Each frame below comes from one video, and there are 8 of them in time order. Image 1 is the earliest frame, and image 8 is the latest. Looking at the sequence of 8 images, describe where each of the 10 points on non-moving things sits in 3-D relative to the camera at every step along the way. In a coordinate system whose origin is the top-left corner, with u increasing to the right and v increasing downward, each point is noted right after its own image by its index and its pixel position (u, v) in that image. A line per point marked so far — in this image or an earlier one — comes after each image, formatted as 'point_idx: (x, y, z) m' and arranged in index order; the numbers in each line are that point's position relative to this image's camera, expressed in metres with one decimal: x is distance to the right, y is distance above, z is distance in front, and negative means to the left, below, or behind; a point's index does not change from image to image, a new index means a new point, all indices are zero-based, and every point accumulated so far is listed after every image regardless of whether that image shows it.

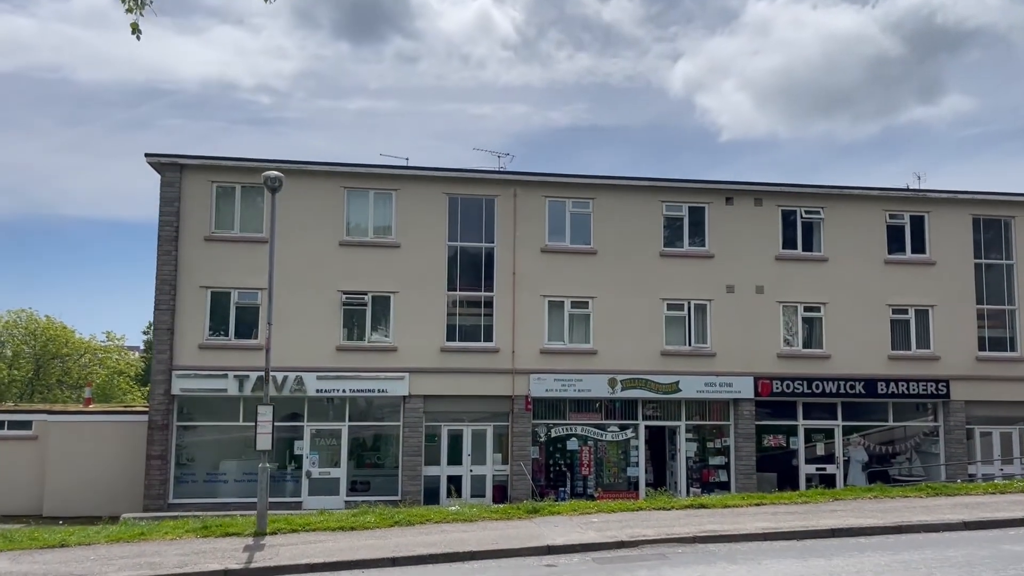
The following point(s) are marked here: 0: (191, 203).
0: (-7.6, +2.0, +19.5) m
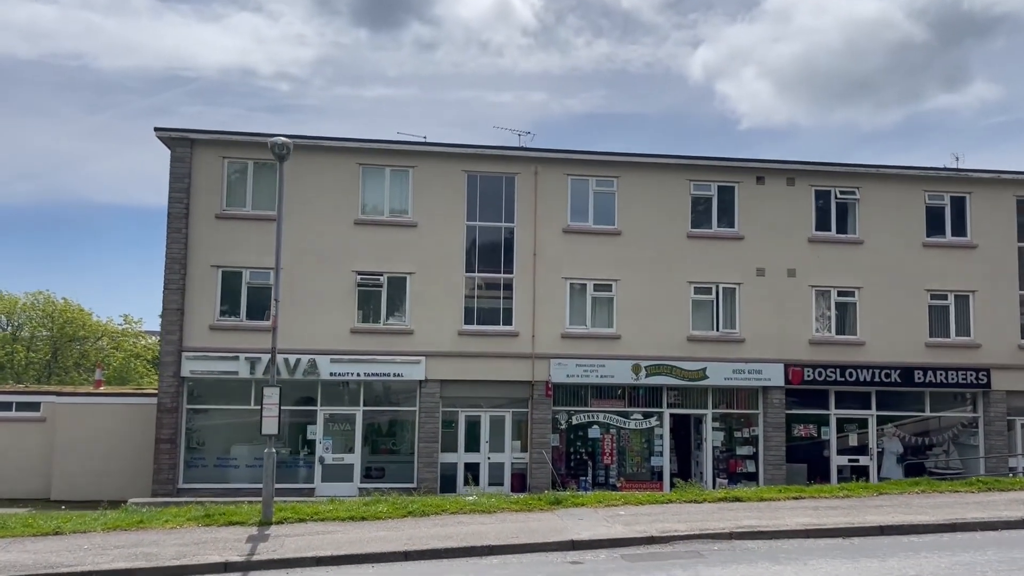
0: (-7.1, +2.5, +18.9) m
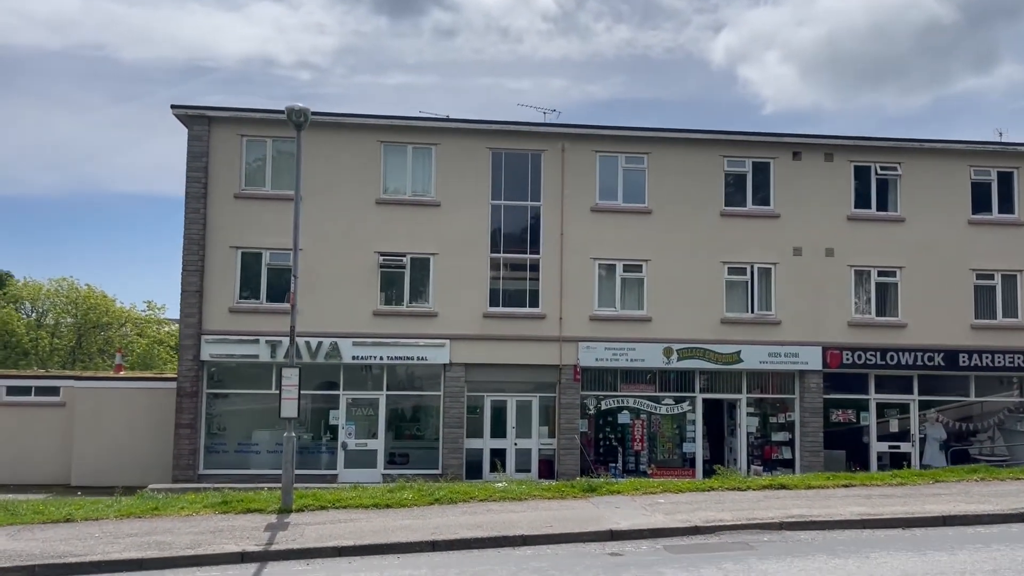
0: (-6.5, +2.9, +18.4) m
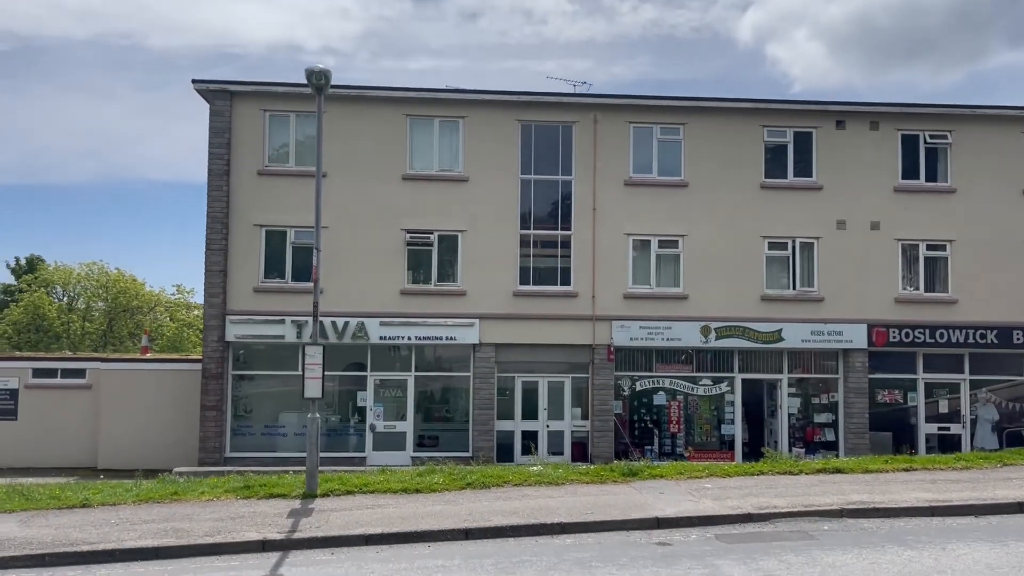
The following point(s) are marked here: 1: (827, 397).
0: (-5.8, +3.4, +17.9) m
1: (+7.2, -2.5, +18.8) m
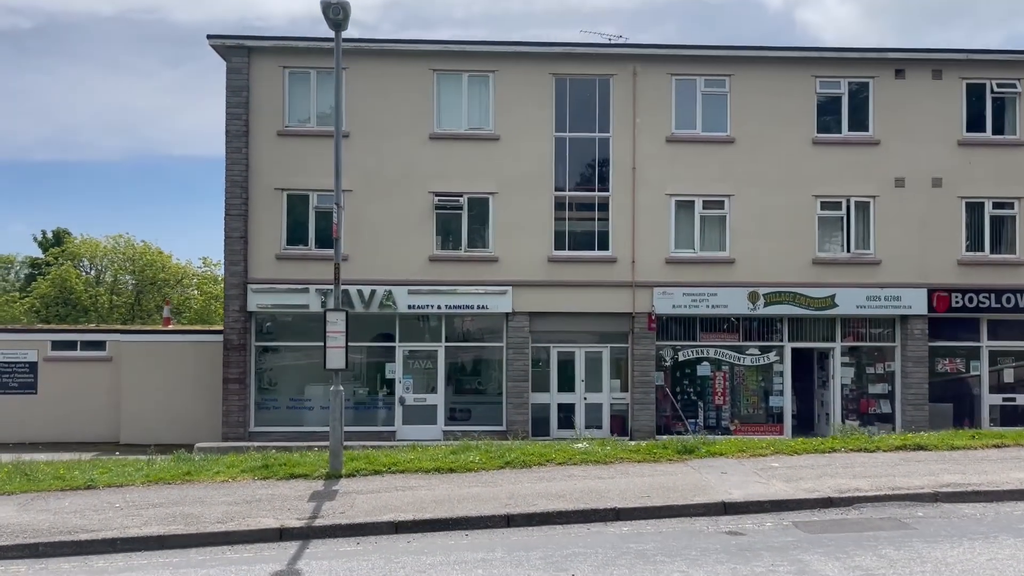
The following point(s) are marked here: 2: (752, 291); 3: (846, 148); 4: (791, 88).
0: (-5.2, +4.0, +17.0) m
1: (+7.9, -1.7, +17.7) m
2: (+5.0, -0.1, +17.3) m
3: (+7.1, +3.0, +17.5) m
4: (+5.9, +4.2, +17.5) m
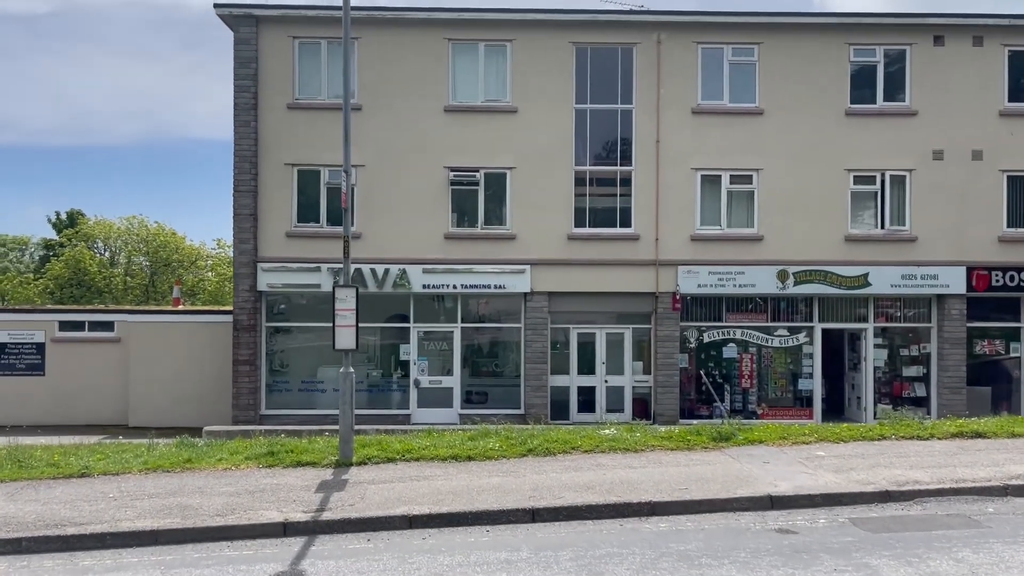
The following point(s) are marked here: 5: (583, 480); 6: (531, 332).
0: (-4.8, +4.5, +16.4) m
1: (+8.3, -1.2, +16.9) m
2: (+5.4, +0.4, +16.5) m
3: (+7.5, +3.4, +16.7) m
4: (+6.3, +4.7, +16.6) m
5: (+0.6, -1.6, +7.0) m
6: (+0.4, -0.9, +16.5) m
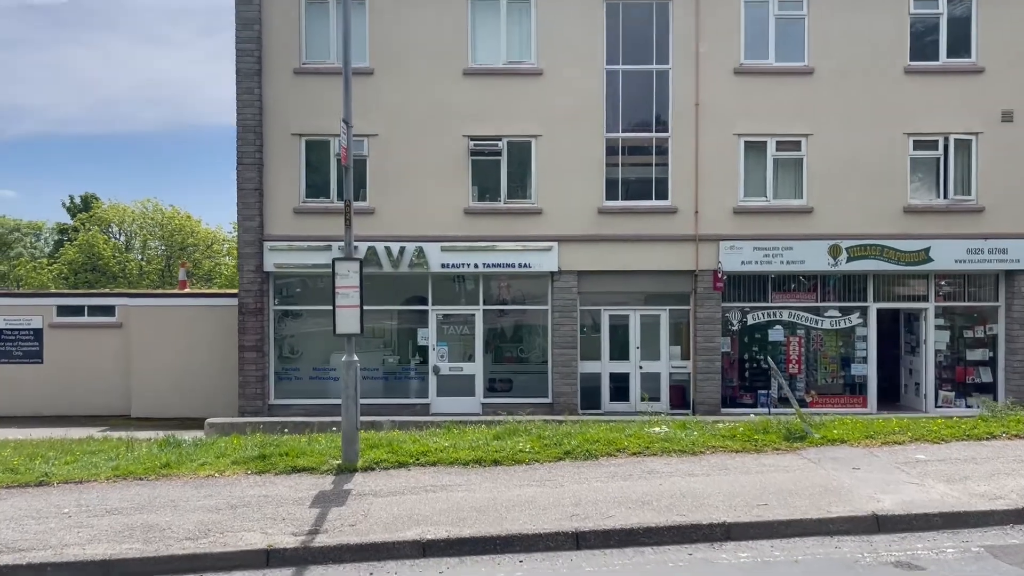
0: (-4.3, +4.8, +15.1) m
1: (+8.8, -0.8, +15.4) m
2: (+5.9, +0.8, +15.1) m
3: (+7.9, +3.9, +15.1) m
4: (+6.7, +5.1, +15.1) m
5: (+0.9, -1.4, +5.8) m
6: (+0.9, -0.5, +15.2) m
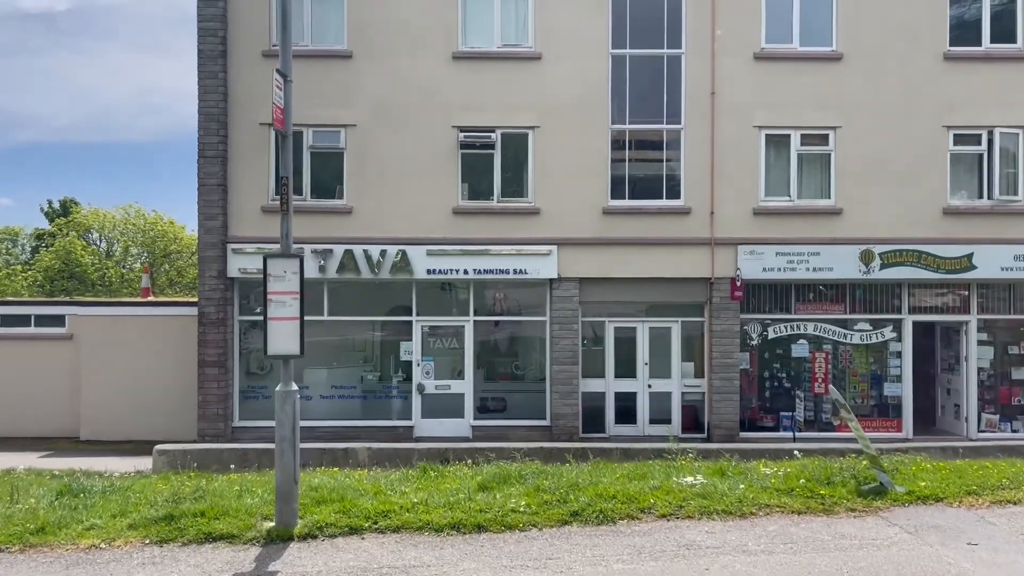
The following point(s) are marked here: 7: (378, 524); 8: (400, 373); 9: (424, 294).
0: (-4.4, +4.7, +13.5) m
1: (+8.7, -1.0, +13.8) m
2: (+5.8, +0.6, +13.5) m
3: (+7.8, +3.7, +13.6) m
4: (+6.7, +4.9, +13.6) m
5: (+0.8, -1.5, +4.1) m
6: (+0.8, -0.6, +13.6) m
7: (-0.8, -1.5, +5.1) m
8: (-1.9, -1.4, +13.9) m
9: (-1.5, -0.1, +13.9) m
